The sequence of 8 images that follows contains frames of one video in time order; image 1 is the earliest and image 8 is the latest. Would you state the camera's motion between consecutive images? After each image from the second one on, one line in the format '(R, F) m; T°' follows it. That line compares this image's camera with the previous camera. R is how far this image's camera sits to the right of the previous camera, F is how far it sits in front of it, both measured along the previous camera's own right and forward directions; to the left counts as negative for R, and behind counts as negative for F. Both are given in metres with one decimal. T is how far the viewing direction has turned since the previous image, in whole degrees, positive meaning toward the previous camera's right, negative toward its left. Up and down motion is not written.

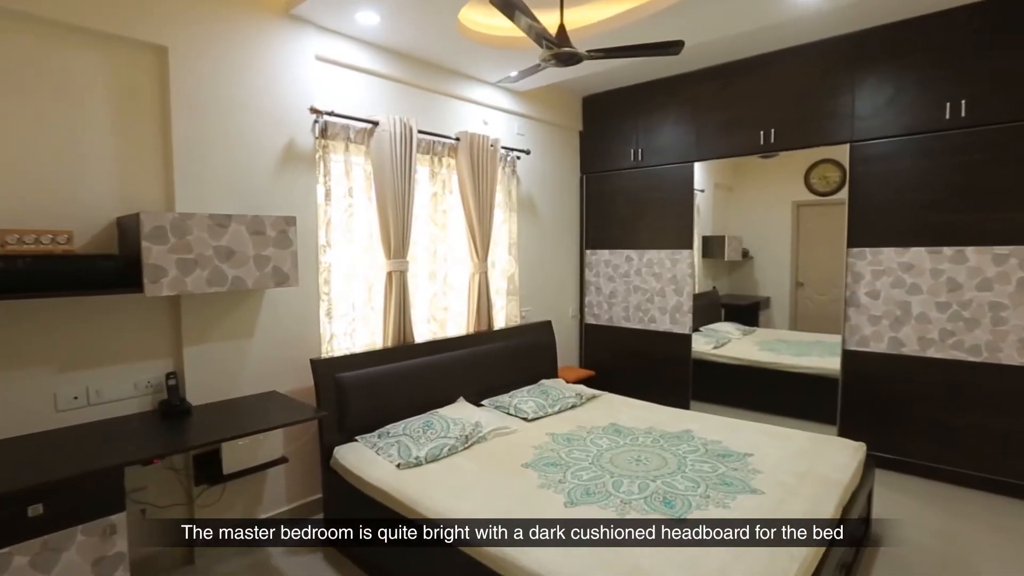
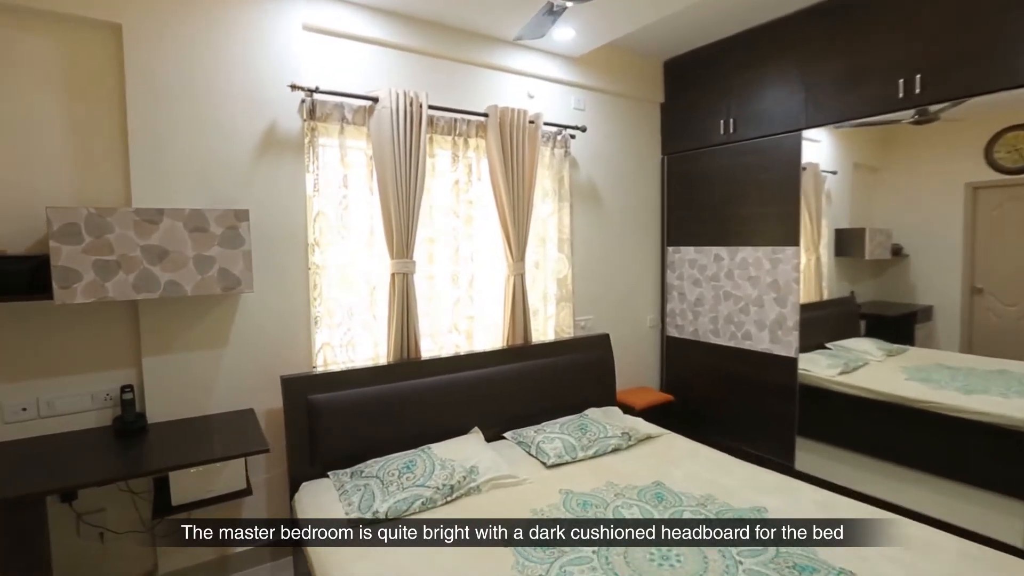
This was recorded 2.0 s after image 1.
(+0.5, +0.7) m; -14°
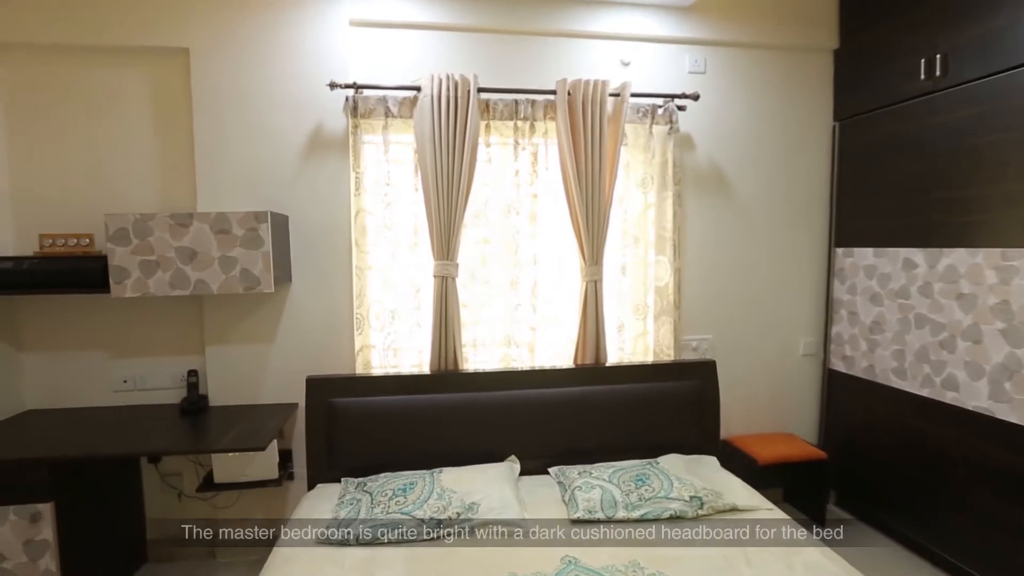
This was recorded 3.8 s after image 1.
(+0.7, +0.5) m; -24°
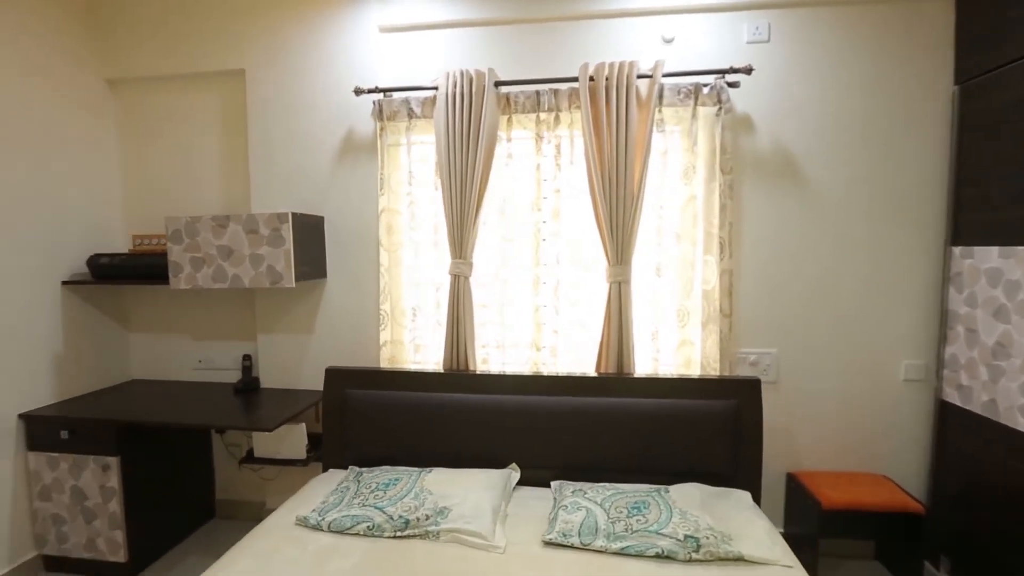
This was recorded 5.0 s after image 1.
(+0.5, +0.2) m; -15°
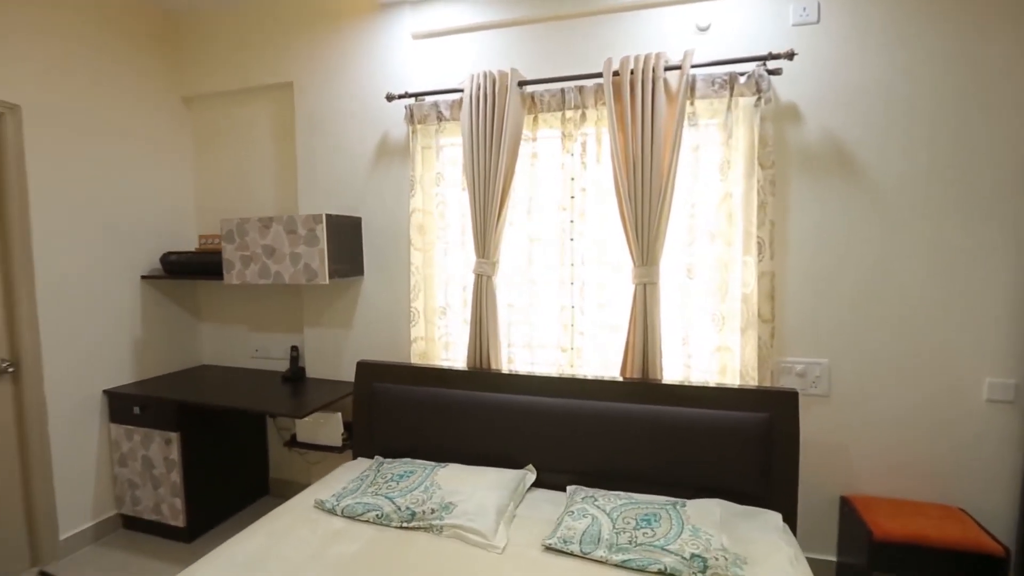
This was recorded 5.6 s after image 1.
(+0.2, 0.0) m; -9°
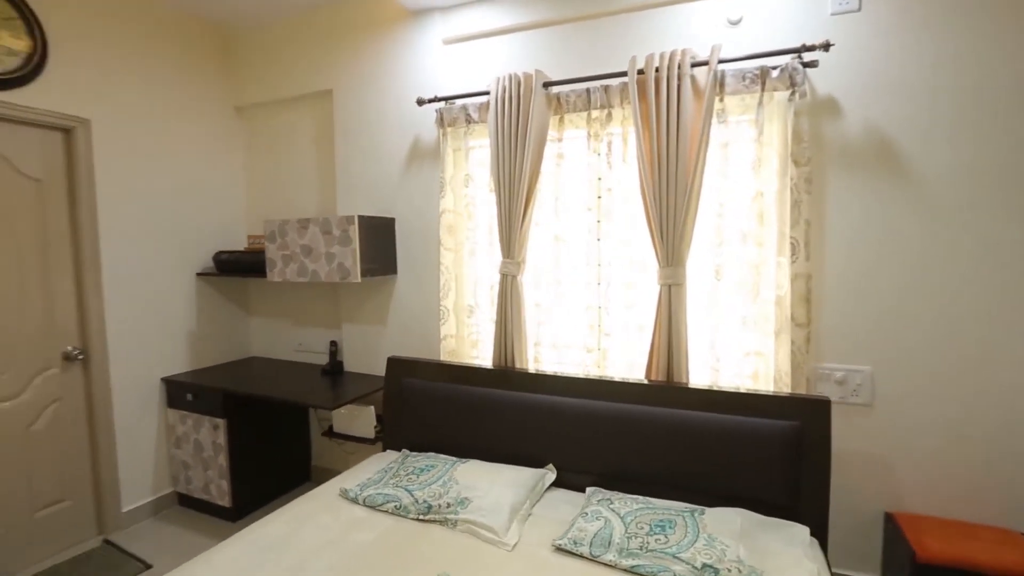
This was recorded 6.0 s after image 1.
(+0.1, 0.0) m; -6°
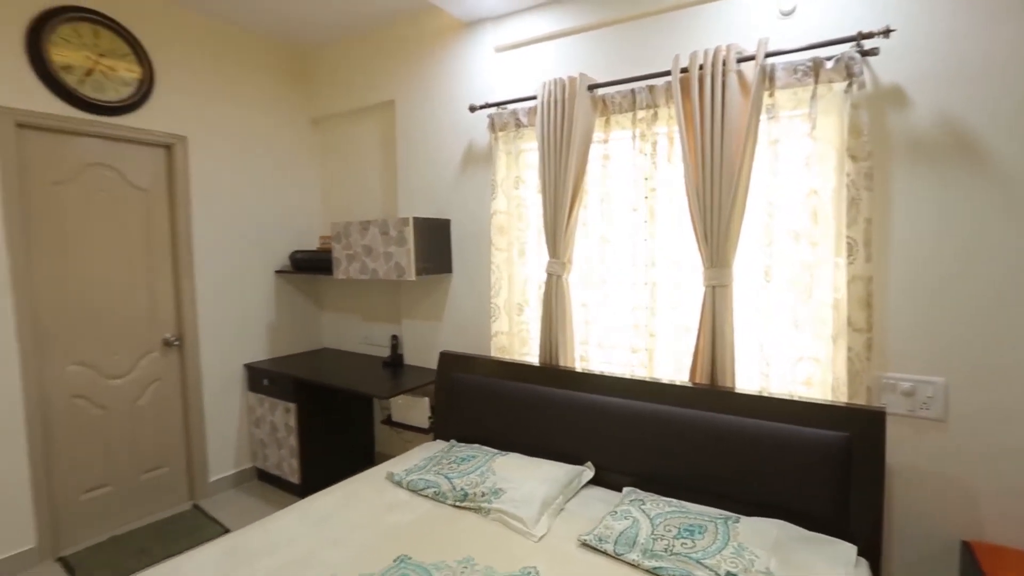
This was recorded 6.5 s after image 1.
(+0.1, 0.0) m; -9°
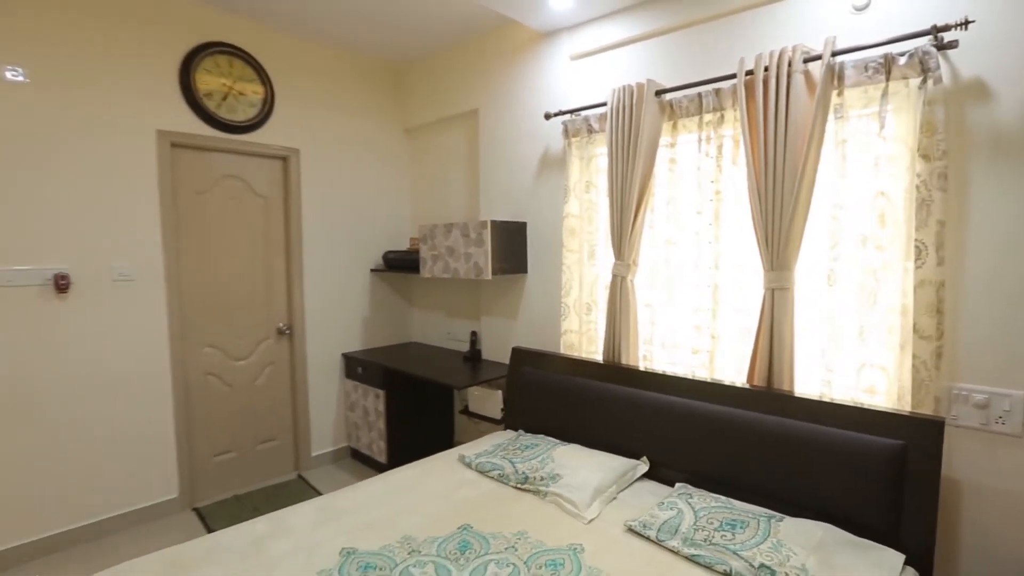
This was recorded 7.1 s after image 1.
(+0.1, -0.1) m; -10°
